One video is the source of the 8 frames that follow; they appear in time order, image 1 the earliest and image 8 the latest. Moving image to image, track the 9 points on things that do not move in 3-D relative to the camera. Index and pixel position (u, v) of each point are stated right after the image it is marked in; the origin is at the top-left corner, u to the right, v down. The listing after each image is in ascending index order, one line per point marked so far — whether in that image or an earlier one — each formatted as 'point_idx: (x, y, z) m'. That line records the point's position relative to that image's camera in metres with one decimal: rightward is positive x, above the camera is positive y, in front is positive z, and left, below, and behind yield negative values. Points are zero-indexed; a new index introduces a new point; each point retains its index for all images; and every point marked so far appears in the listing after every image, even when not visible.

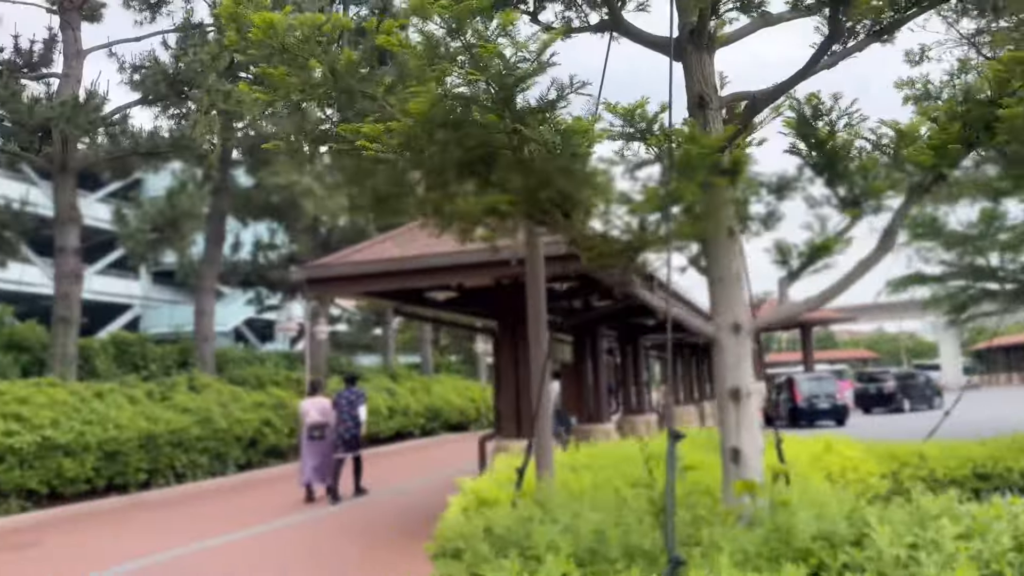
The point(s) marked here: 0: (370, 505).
0: (-1.7, -2.6, +10.1) m
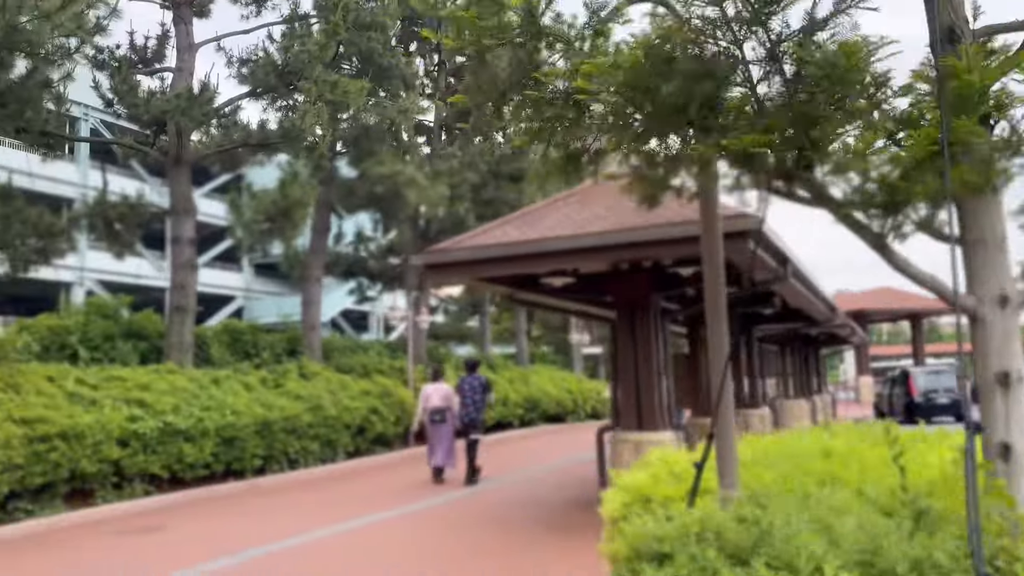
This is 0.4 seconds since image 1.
0: (-0.3, -2.5, +10.0) m
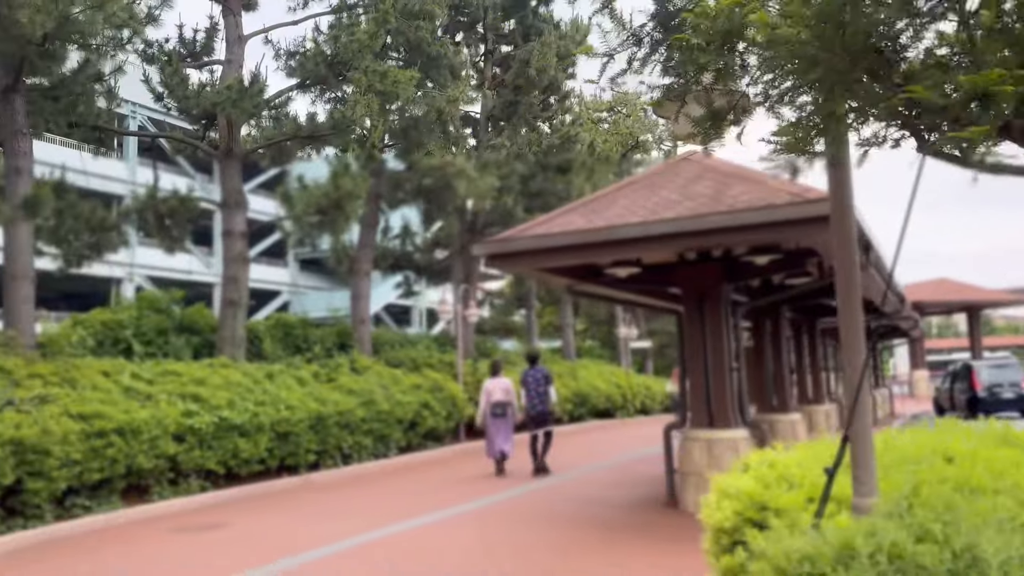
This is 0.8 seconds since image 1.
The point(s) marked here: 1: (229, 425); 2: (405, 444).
0: (+0.4, -2.4, +9.7) m
1: (-3.4, -1.6, +10.1) m
2: (-1.7, -2.5, +13.6) m
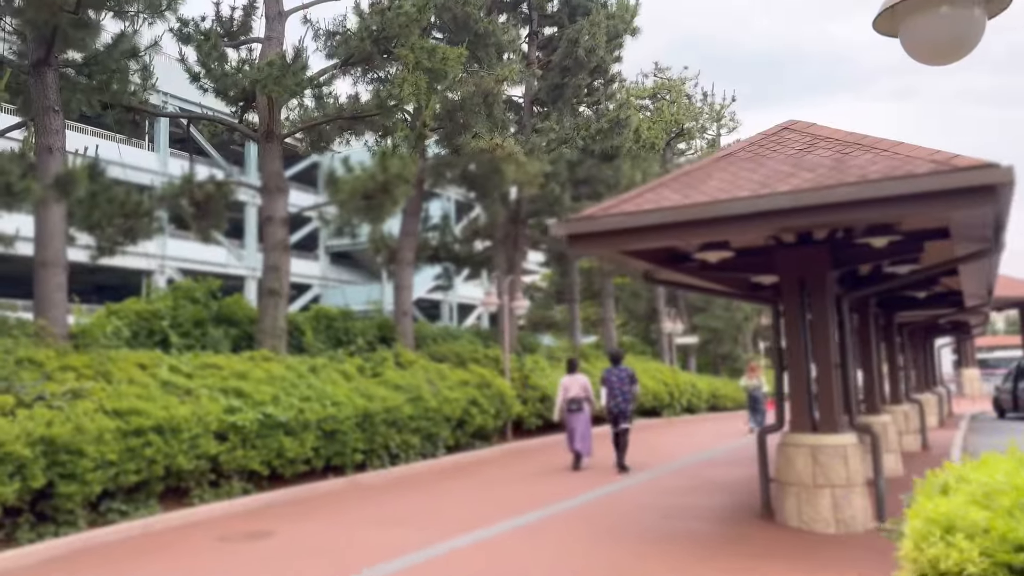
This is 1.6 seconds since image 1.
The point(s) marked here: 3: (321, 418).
0: (+1.1, -2.2, +8.8) m
1: (-2.7, -1.5, +9.4) m
2: (-0.9, -2.4, +12.8) m
3: (-2.3, -1.5, +10.0) m
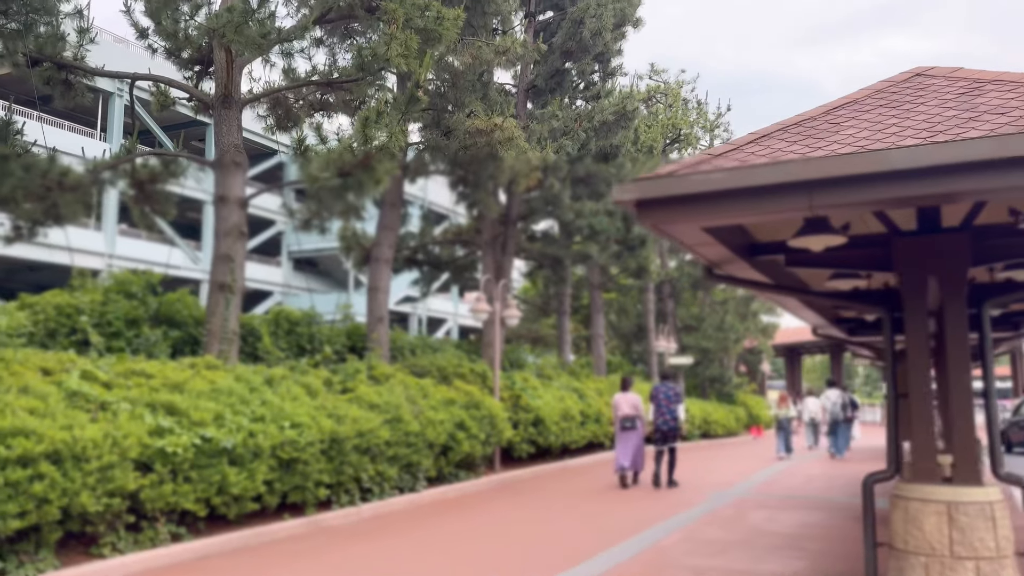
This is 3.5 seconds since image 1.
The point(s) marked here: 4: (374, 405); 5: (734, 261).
0: (+1.2, -2.2, +6.9) m
1: (-2.6, -1.4, +7.3) m
2: (-1.0, -2.4, +10.7) m
3: (-2.2, -1.4, +7.9) m
4: (-1.6, -1.3, +9.7) m
5: (+1.6, +0.2, +6.3) m
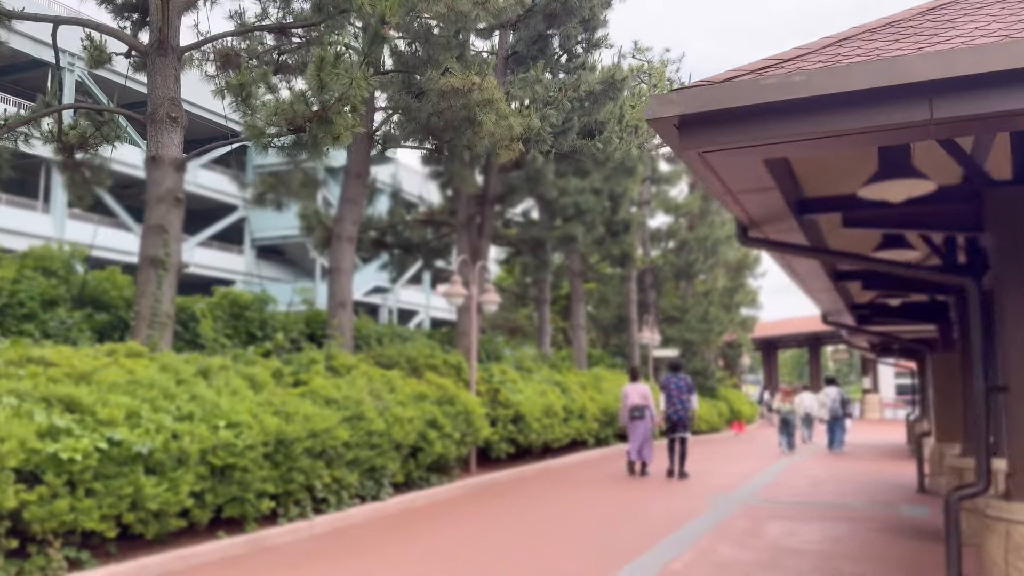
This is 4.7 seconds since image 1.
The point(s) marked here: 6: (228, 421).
0: (+1.0, -2.0, +5.6) m
1: (-2.7, -1.2, +5.9) m
2: (-1.2, -2.1, +9.4) m
3: (-2.3, -1.2, +6.5) m
4: (-1.8, -1.1, +8.3) m
5: (+1.6, +0.4, +5.0) m
6: (-2.3, -1.1, +6.8) m
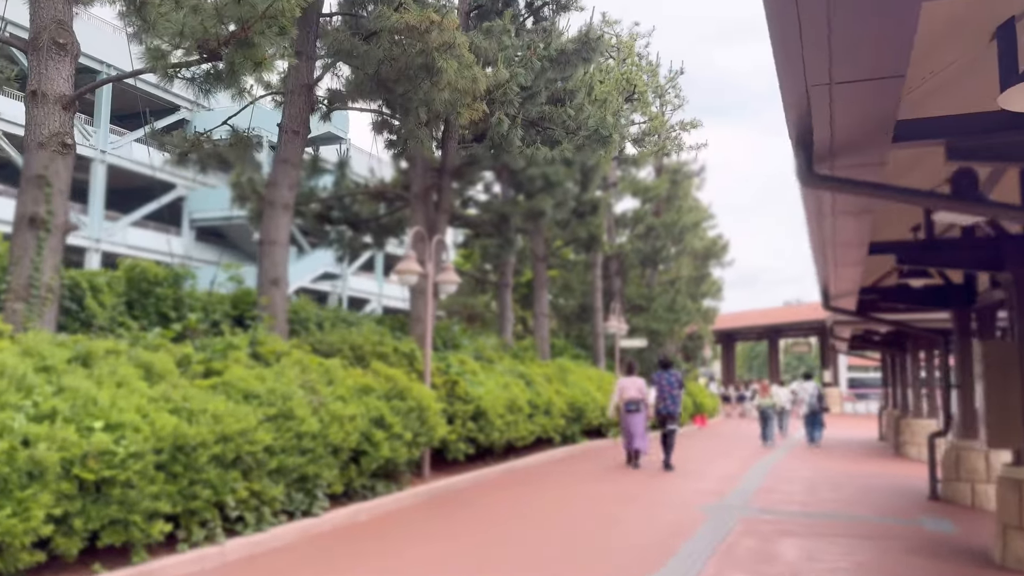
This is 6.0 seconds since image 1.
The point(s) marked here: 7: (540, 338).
0: (+0.9, -1.8, +4.1) m
1: (-2.8, -0.9, +4.3) m
2: (-1.6, -1.9, +7.8) m
3: (-2.5, -1.0, +4.9) m
4: (-2.1, -0.8, +6.7) m
5: (+1.5, +0.6, +3.6) m
6: (-2.5, -0.8, +5.2) m
7: (+0.6, -1.1, +19.0) m
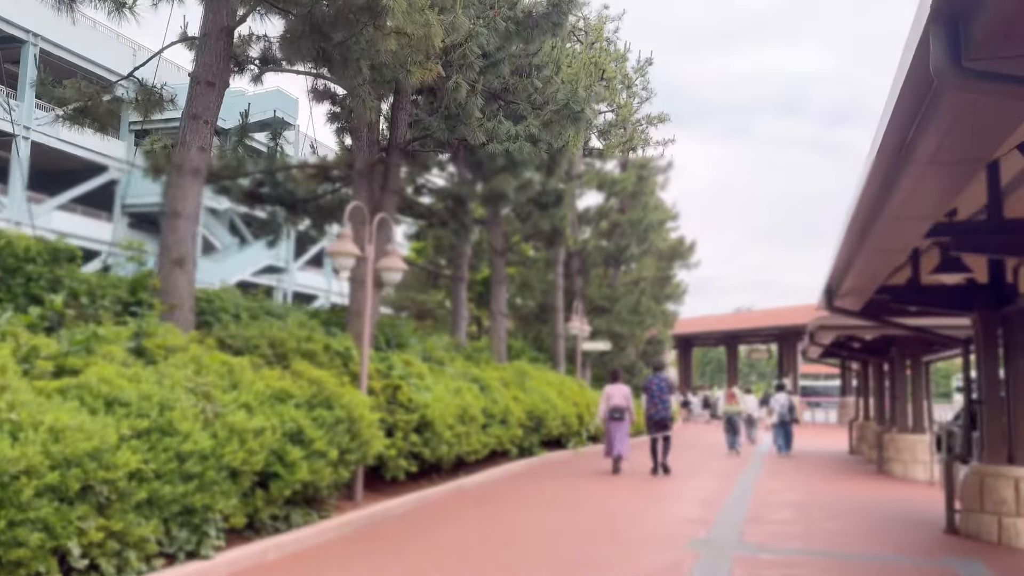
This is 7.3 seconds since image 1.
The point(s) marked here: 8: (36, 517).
0: (+0.7, -1.7, +2.7) m
1: (-3.0, -0.7, +2.6) m
2: (-2.0, -1.7, +6.2) m
3: (-2.7, -0.8, +3.2) m
4: (-2.4, -0.7, +5.1) m
5: (+1.4, +0.7, +2.1) m
6: (-2.7, -0.7, +3.6) m
7: (-0.3, -1.0, +17.5) m
8: (-2.4, -1.1, +4.2) m
